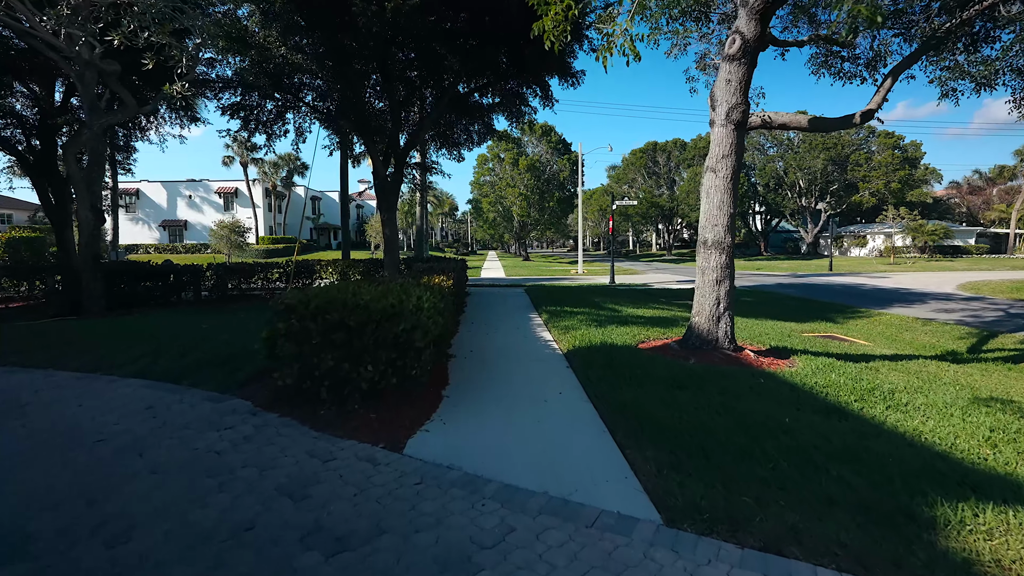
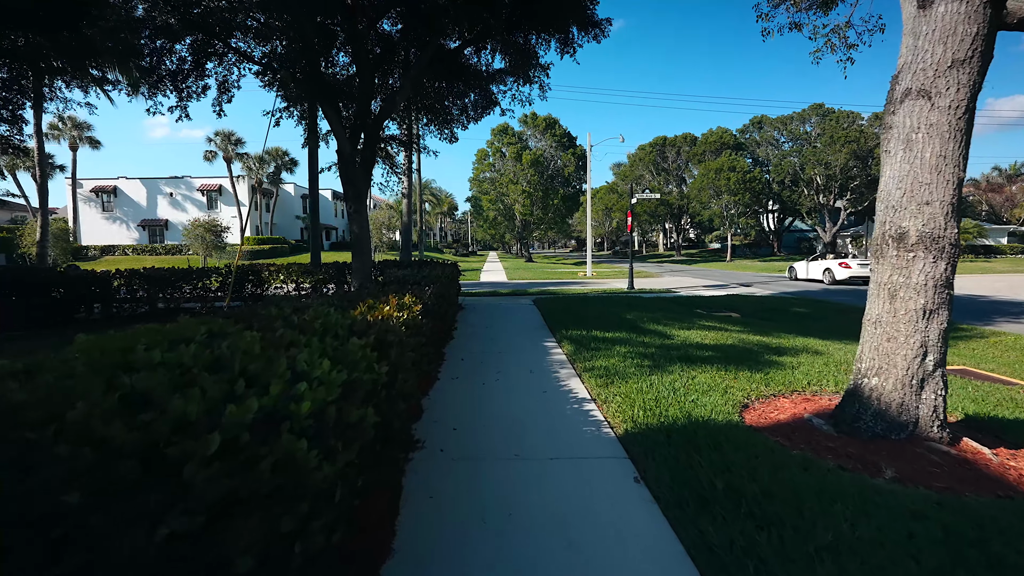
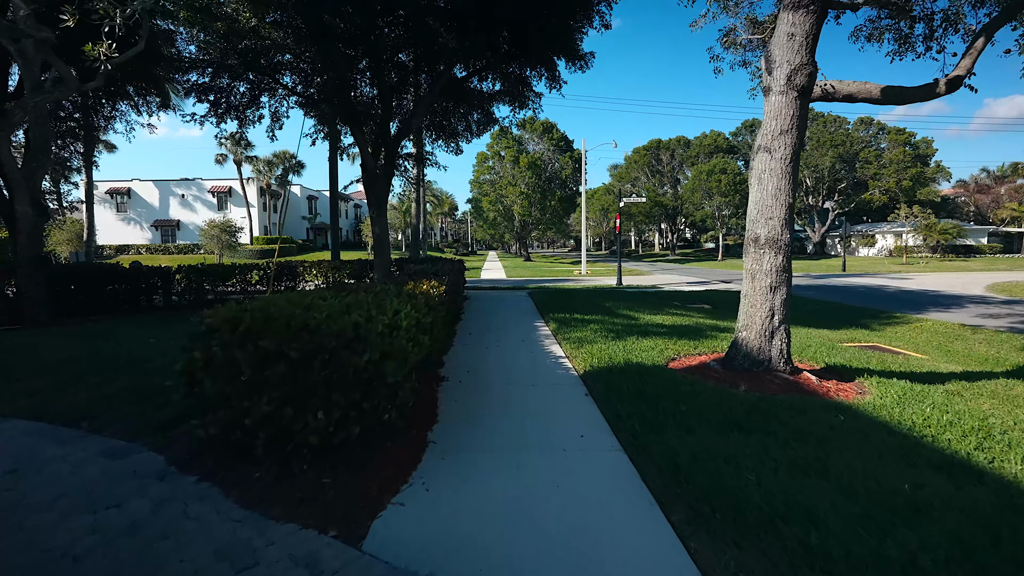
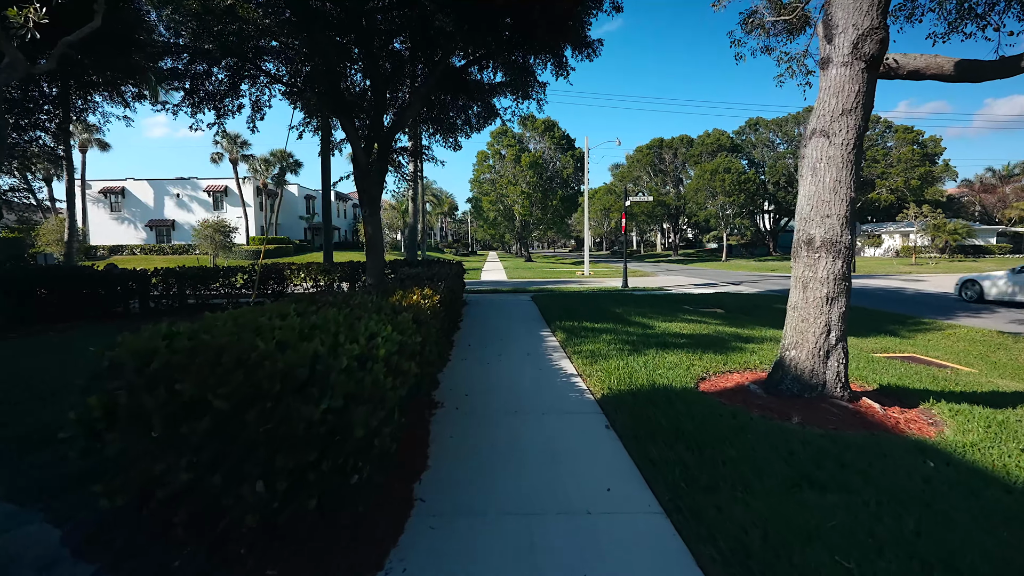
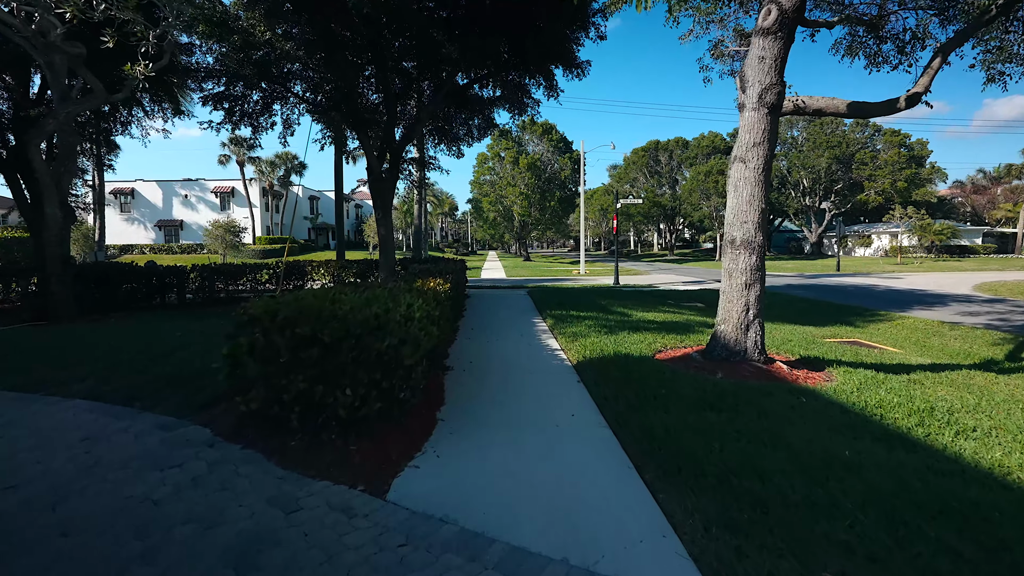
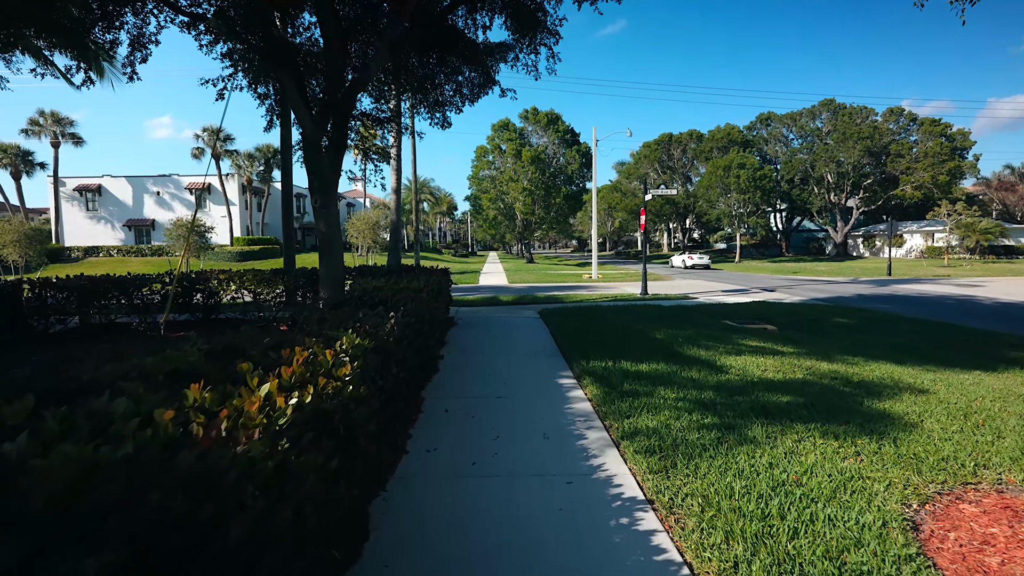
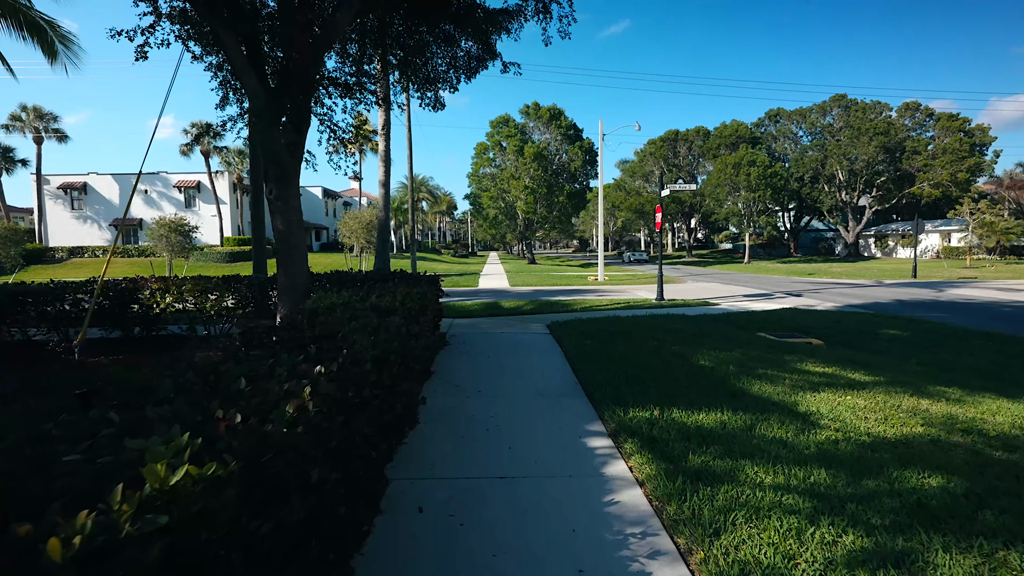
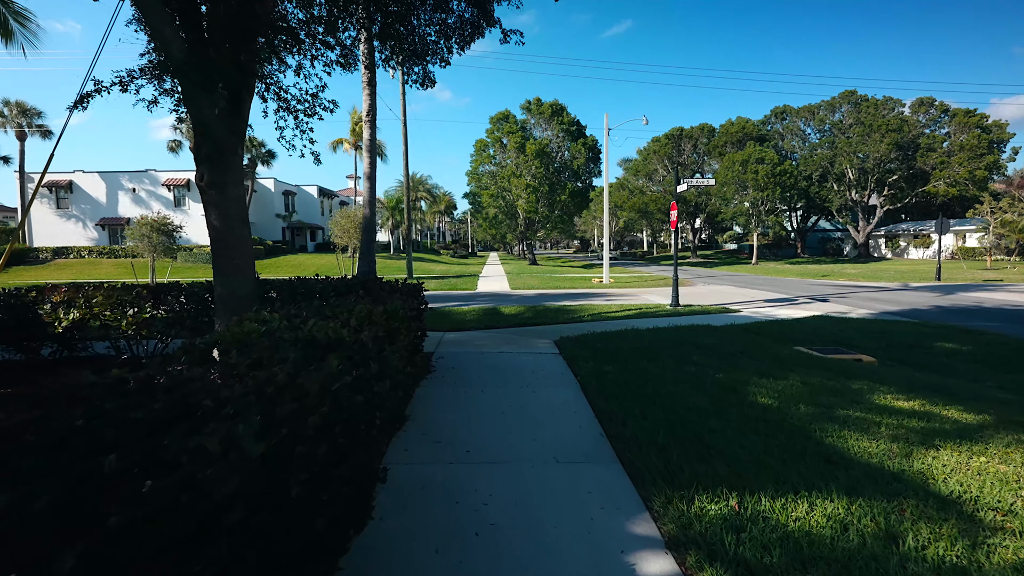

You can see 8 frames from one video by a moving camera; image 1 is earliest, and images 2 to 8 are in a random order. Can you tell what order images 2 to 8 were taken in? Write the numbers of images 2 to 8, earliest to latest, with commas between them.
5, 3, 4, 2, 6, 7, 8
